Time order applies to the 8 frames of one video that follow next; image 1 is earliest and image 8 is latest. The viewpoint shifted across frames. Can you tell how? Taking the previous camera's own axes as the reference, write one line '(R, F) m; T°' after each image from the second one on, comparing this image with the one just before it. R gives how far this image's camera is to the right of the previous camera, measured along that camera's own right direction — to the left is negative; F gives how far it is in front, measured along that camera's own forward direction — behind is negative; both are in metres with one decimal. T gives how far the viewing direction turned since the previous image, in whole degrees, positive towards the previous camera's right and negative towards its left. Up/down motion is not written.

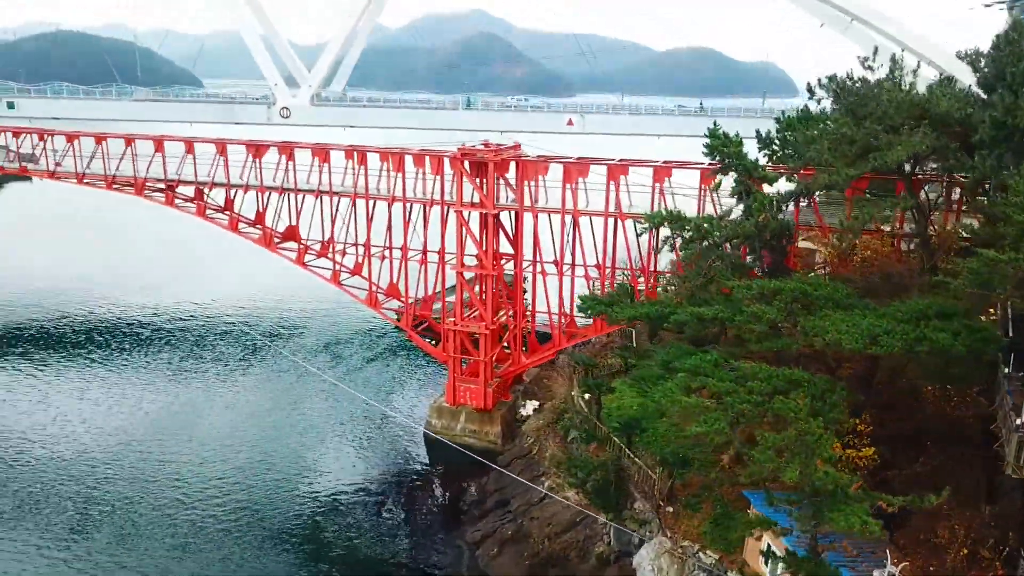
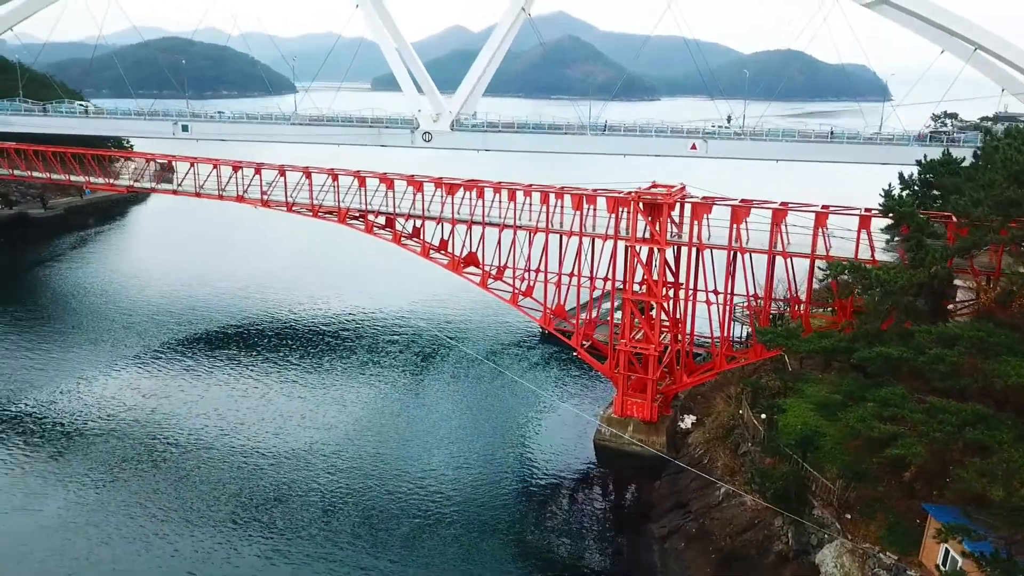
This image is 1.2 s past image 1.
(-1.2, -1.4) m; -5°
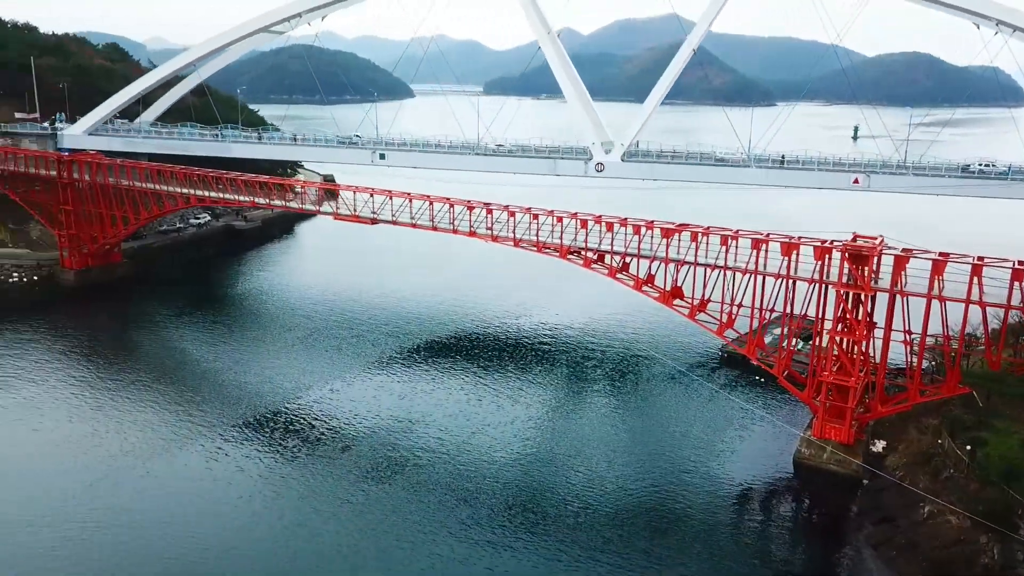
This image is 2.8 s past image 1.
(-1.8, -2.1) m; -7°
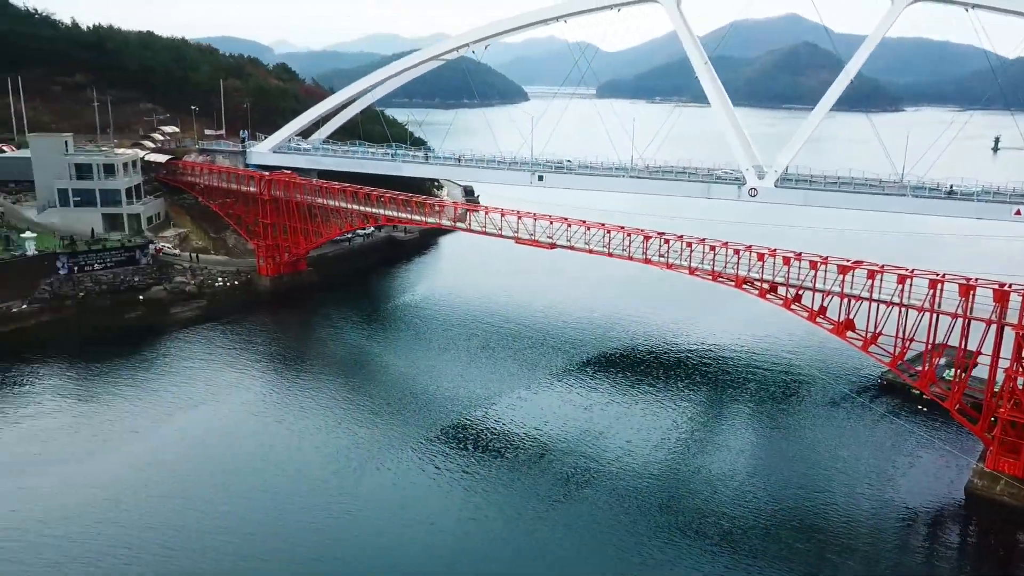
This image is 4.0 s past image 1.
(-1.5, -1.6) m; -7°
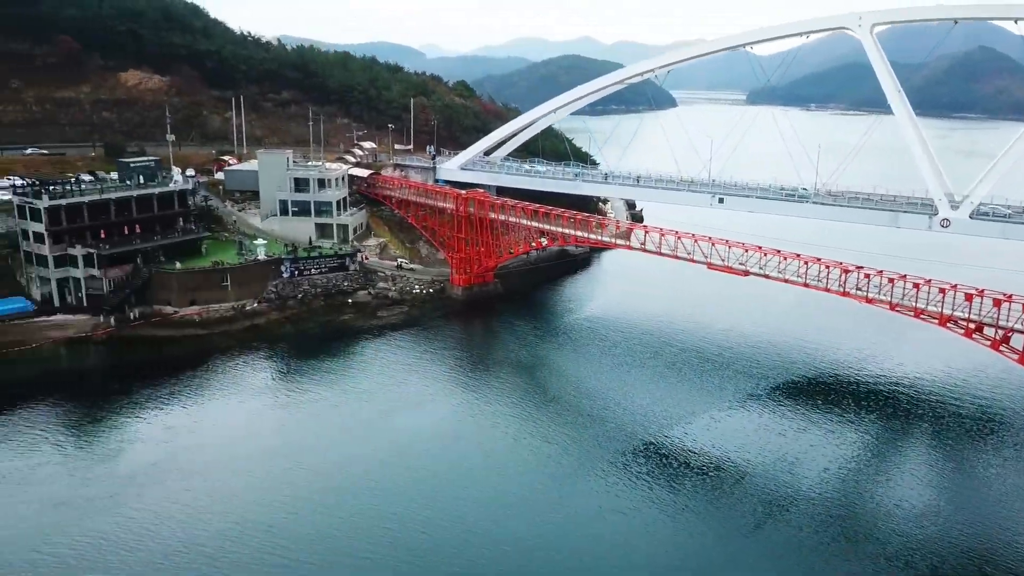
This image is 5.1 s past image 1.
(-1.4, -1.4) m; -9°
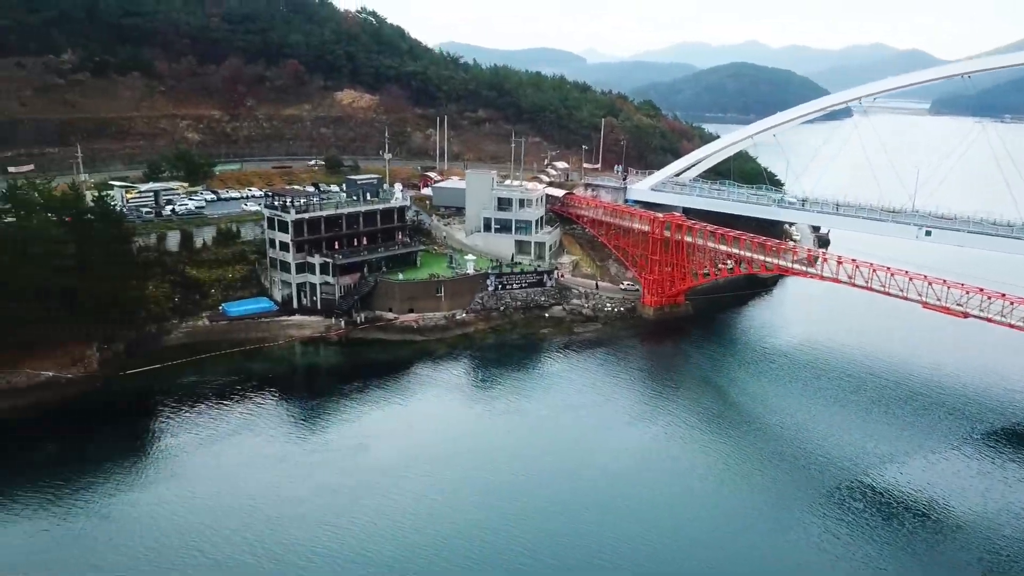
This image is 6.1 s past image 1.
(-1.5, -1.4) m; -10°
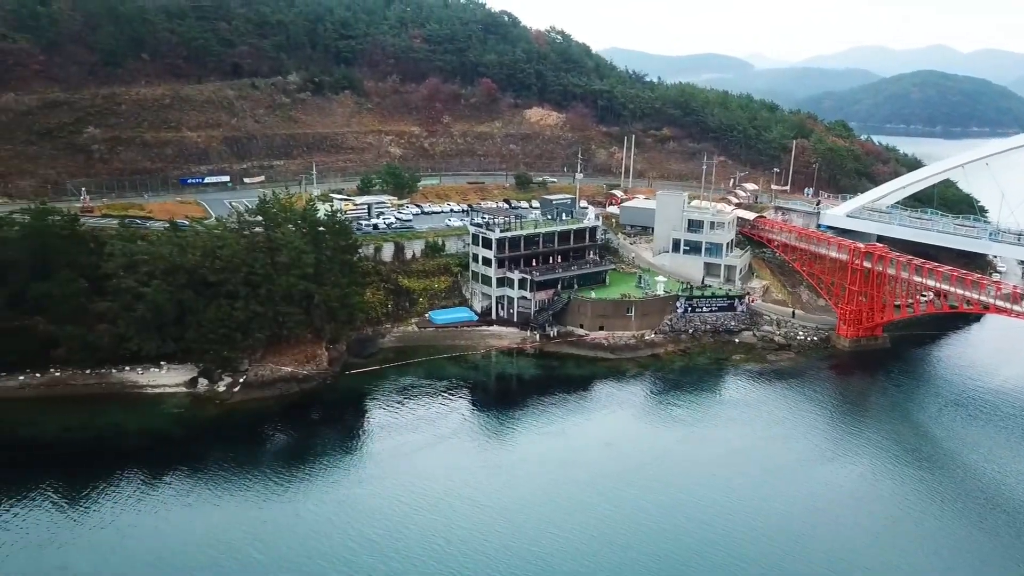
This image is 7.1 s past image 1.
(-1.5, -1.1) m; -11°
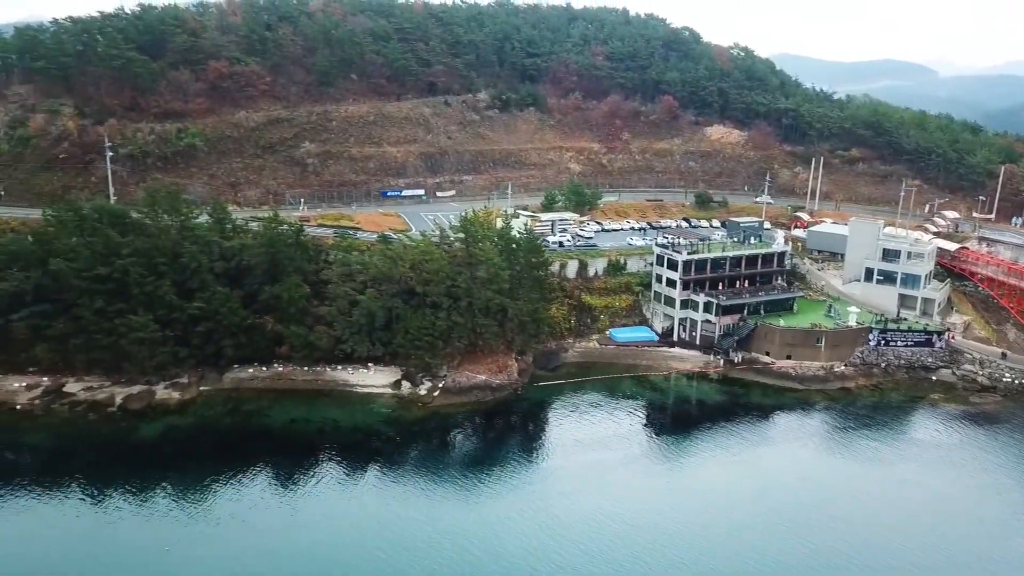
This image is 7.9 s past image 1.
(-1.3, -0.9) m; -10°
